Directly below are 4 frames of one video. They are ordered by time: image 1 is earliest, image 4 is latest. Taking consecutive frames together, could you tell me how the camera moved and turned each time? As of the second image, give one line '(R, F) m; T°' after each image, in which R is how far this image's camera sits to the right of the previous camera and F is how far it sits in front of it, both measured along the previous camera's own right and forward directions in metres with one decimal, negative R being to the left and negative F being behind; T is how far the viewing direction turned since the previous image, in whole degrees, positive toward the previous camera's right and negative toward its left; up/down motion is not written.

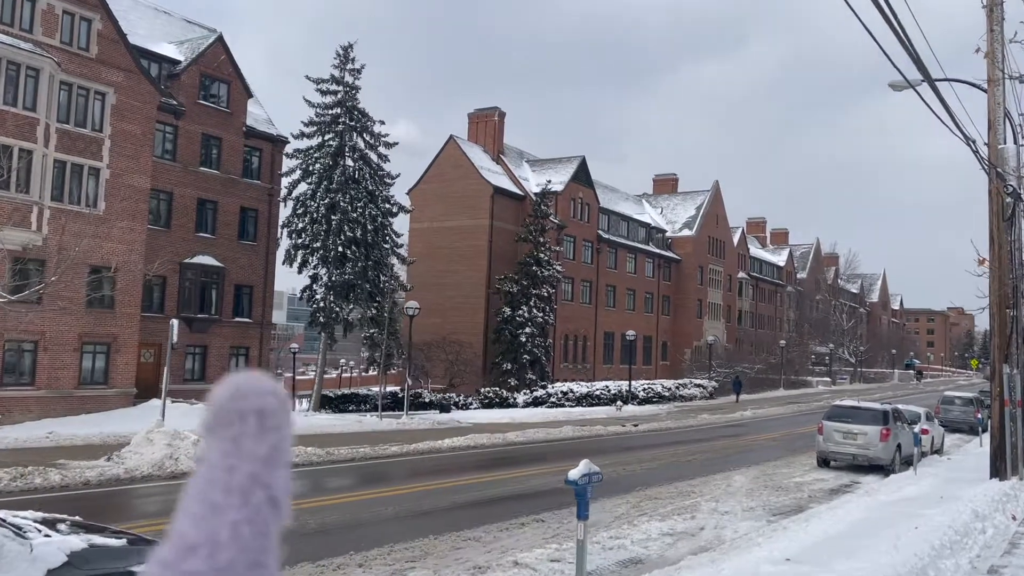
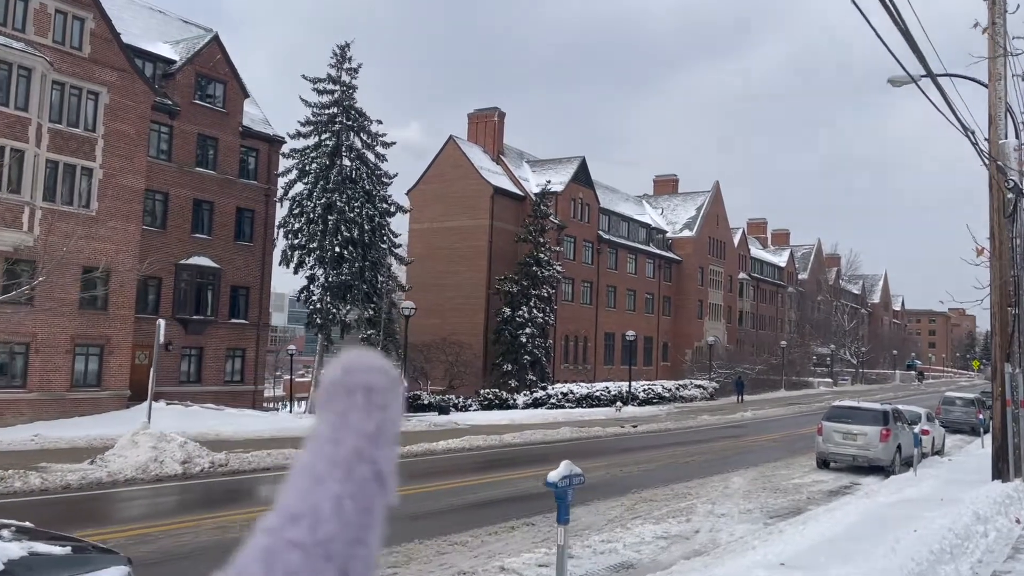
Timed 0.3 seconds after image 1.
(+0.2, +0.2) m; 0°
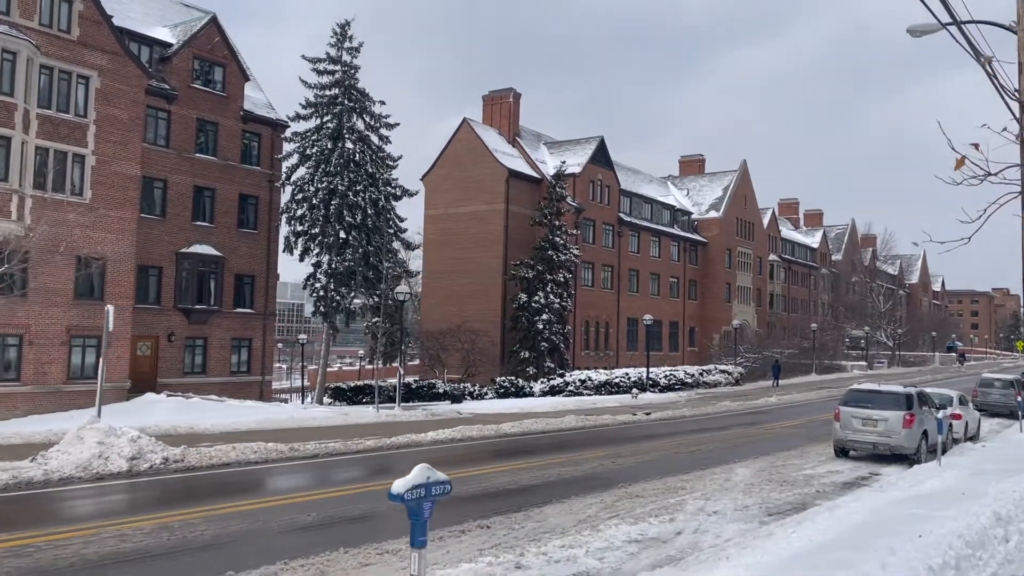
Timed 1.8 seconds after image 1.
(+0.9, +1.2) m; -2°
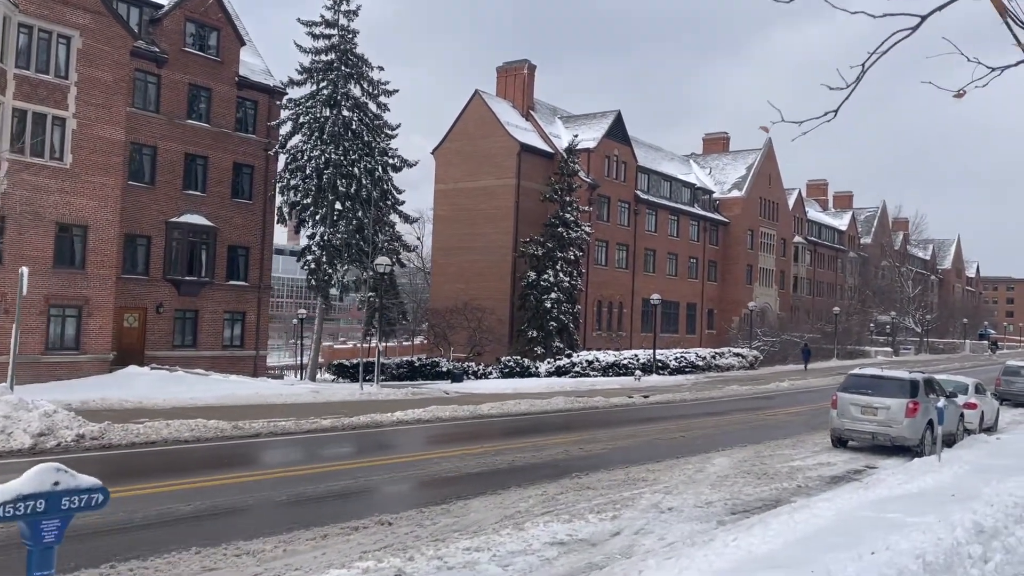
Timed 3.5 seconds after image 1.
(+1.1, +1.2) m; -2°
